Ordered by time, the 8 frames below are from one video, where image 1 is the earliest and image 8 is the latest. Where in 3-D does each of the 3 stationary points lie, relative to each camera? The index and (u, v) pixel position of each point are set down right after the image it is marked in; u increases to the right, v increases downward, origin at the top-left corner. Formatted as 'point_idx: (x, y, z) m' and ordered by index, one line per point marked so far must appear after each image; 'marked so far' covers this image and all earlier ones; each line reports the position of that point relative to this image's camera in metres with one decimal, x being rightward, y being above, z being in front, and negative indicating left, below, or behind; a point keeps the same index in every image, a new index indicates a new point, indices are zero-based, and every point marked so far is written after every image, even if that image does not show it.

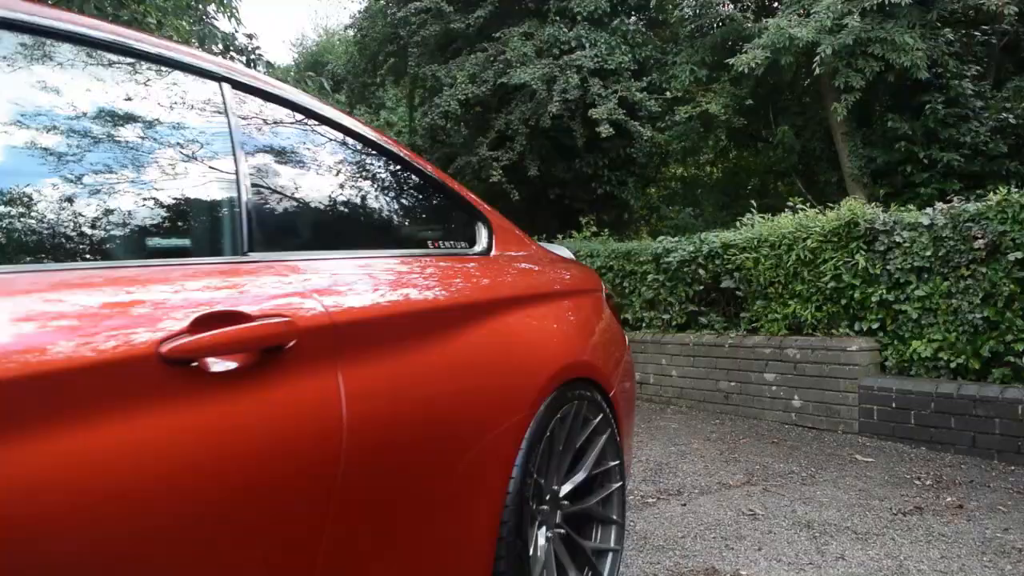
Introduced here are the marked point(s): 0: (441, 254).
0: (-0.2, +0.1, +2.2) m
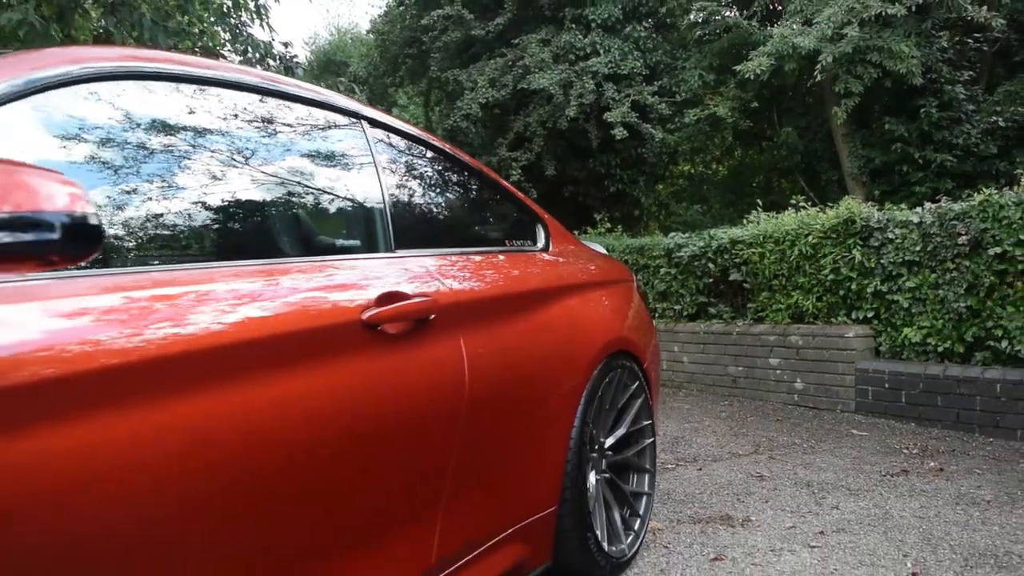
0: (0.0, +0.1, +2.8) m
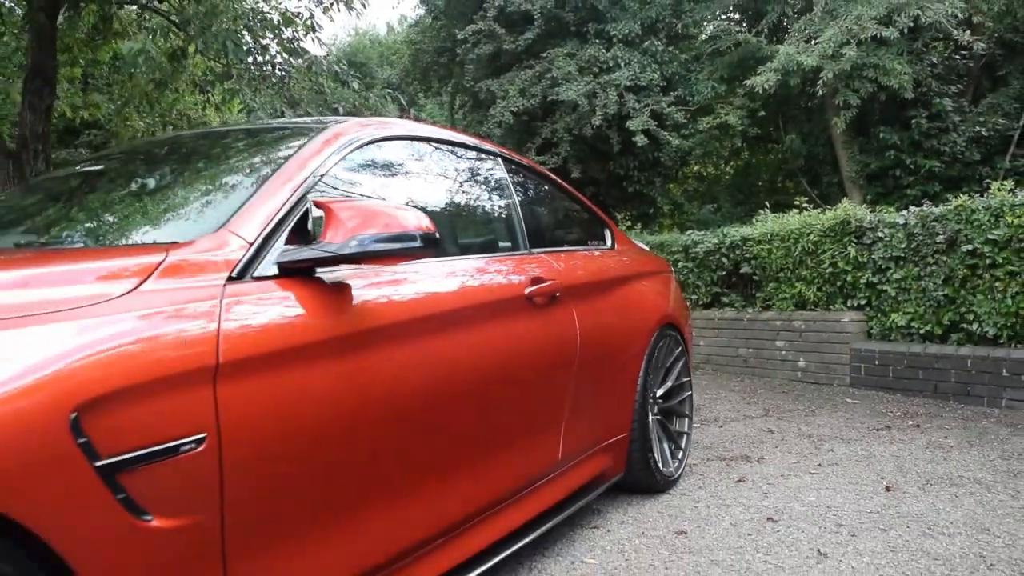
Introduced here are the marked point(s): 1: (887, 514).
0: (+0.4, +0.2, +3.7) m
1: (+1.6, -1.0, +3.3) m
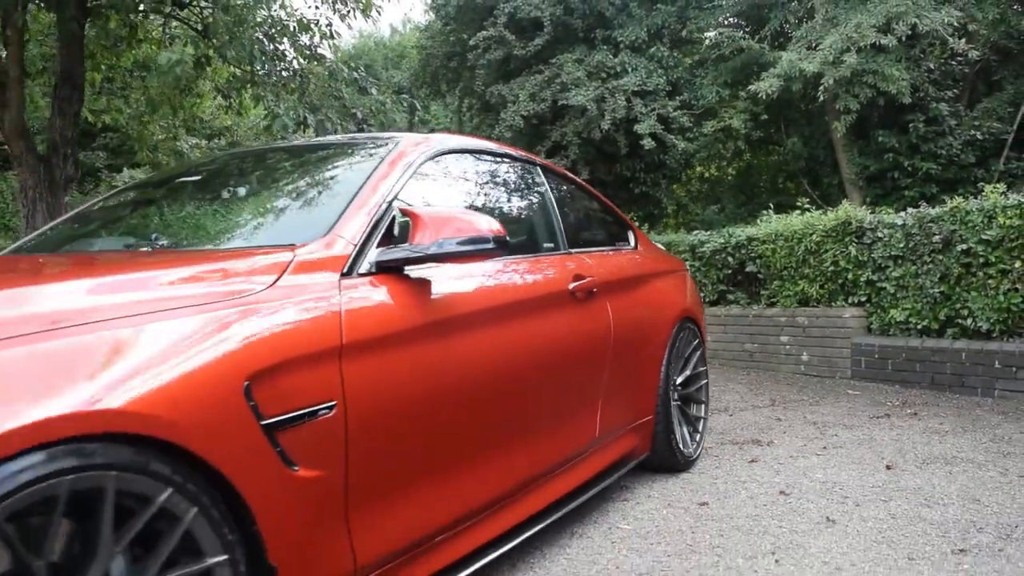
0: (+0.6, +0.2, +4.0) m
1: (+1.8, -1.0, +3.7) m
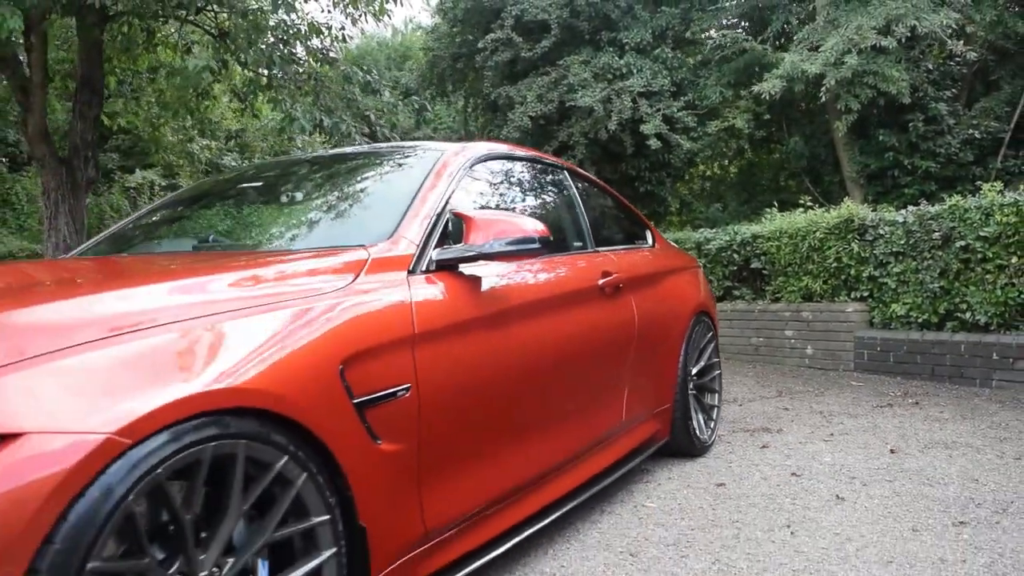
0: (+0.7, +0.2, +4.3) m
1: (+1.9, -0.9, +3.9) m
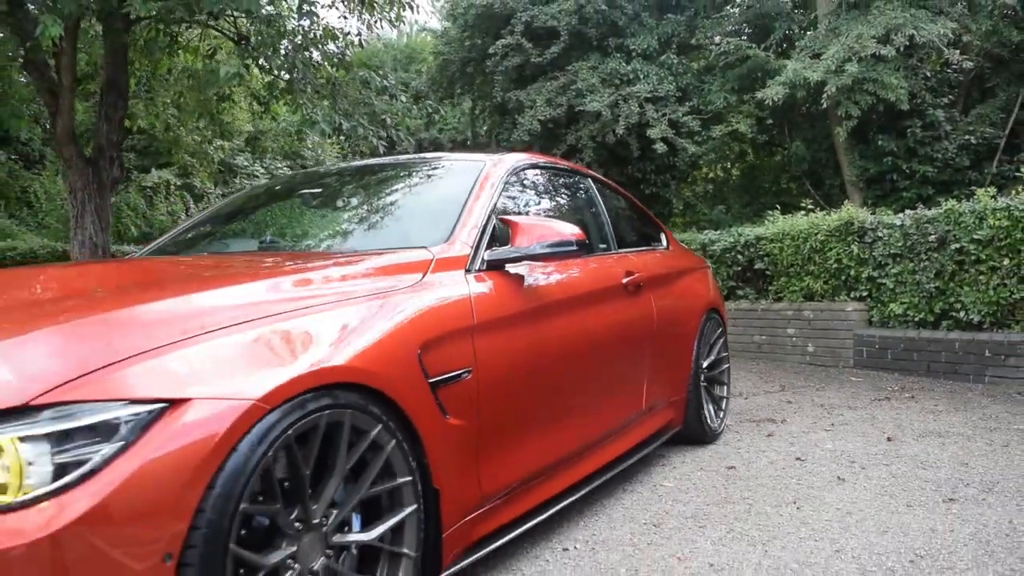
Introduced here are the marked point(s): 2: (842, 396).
0: (+0.9, +0.2, +4.6) m
1: (+2.1, -0.9, +4.2) m
2: (+2.7, -0.9, +6.2) m
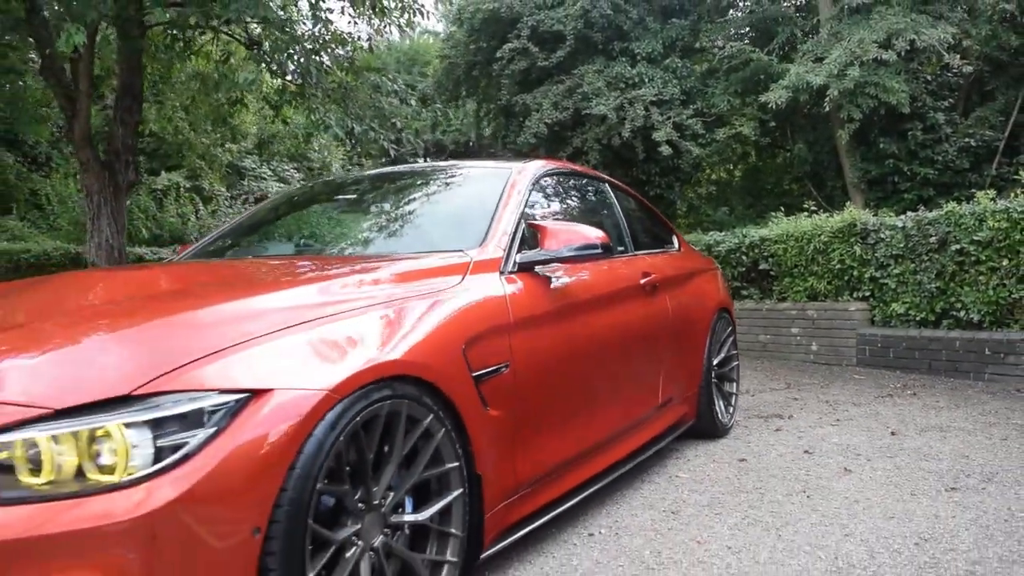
0: (+1.0, +0.2, +4.8) m
1: (+2.2, -0.9, +4.4) m
2: (+2.8, -0.9, +6.4) m
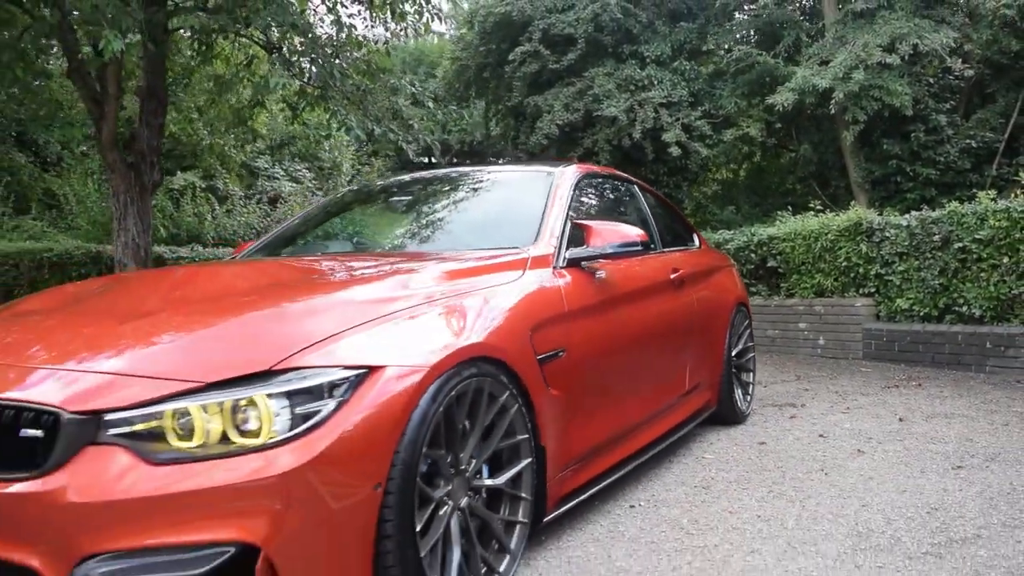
0: (+1.2, +0.3, +5.1) m
1: (+2.4, -0.9, +4.7) m
2: (+3.0, -0.9, +6.7) m
